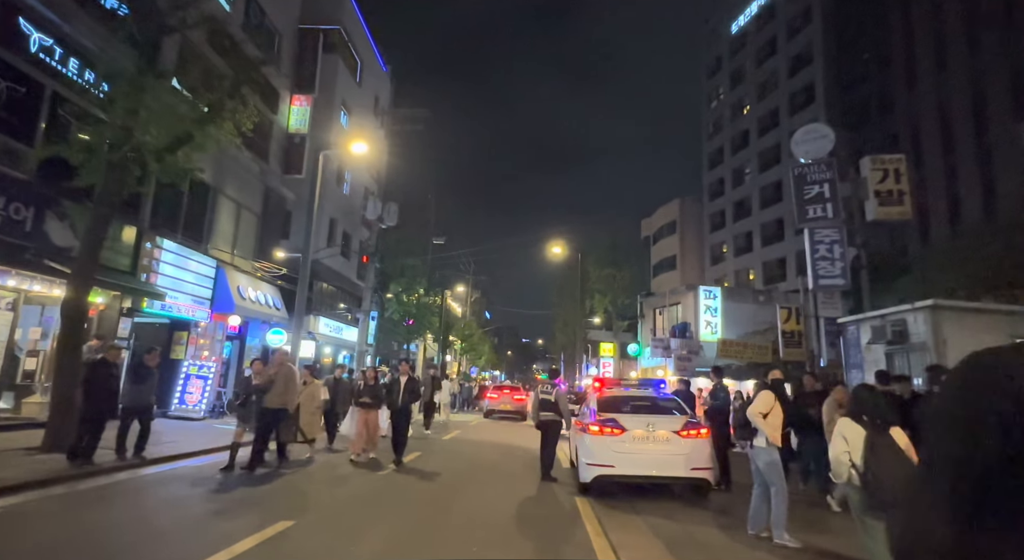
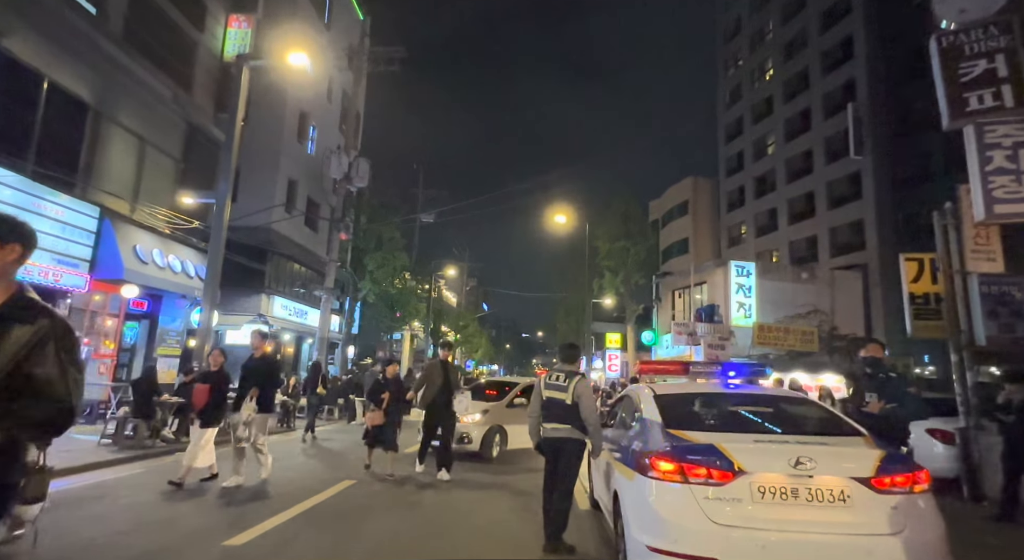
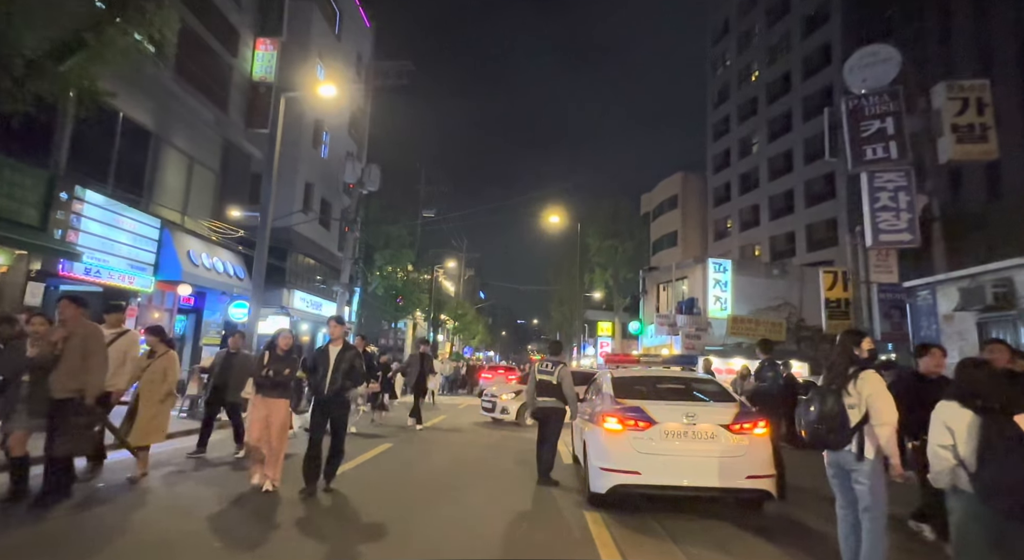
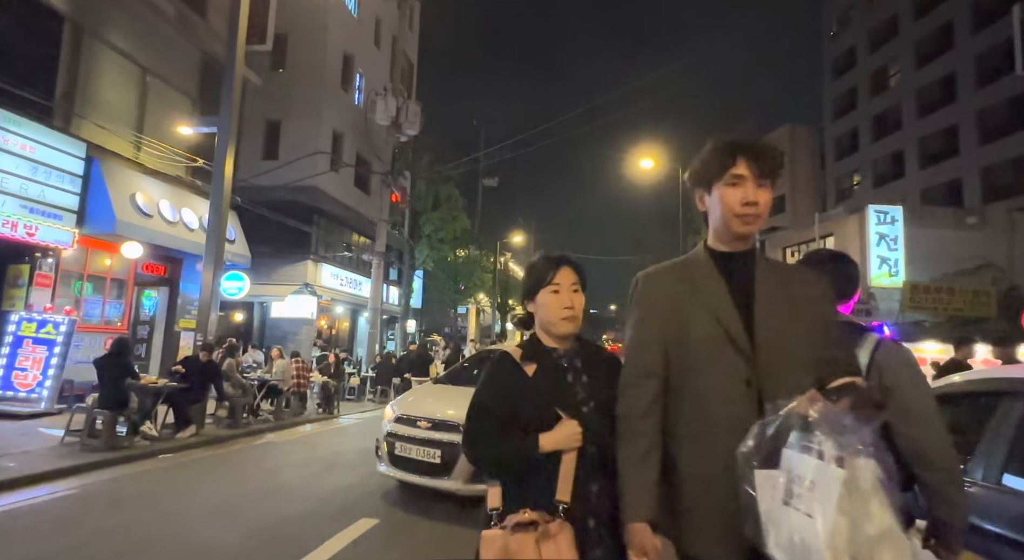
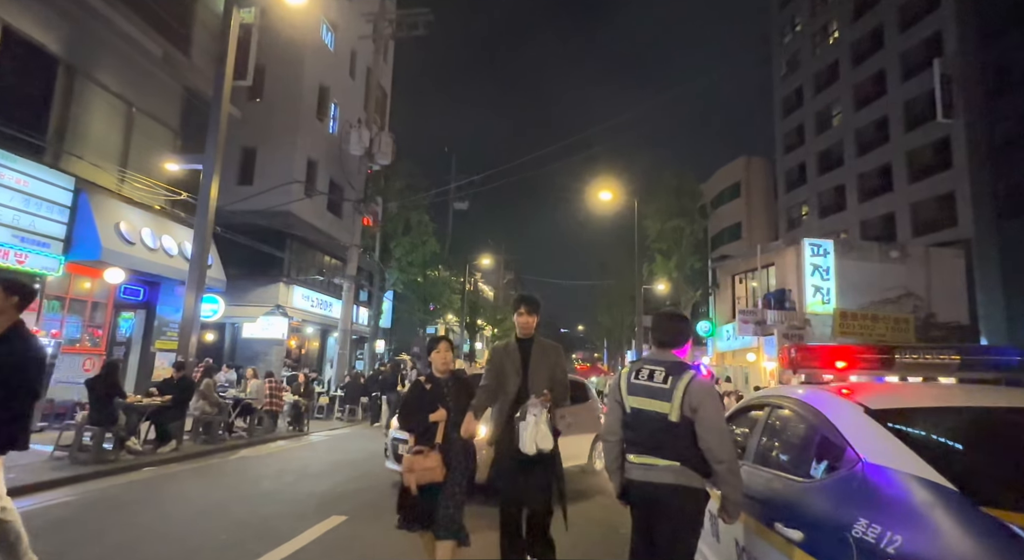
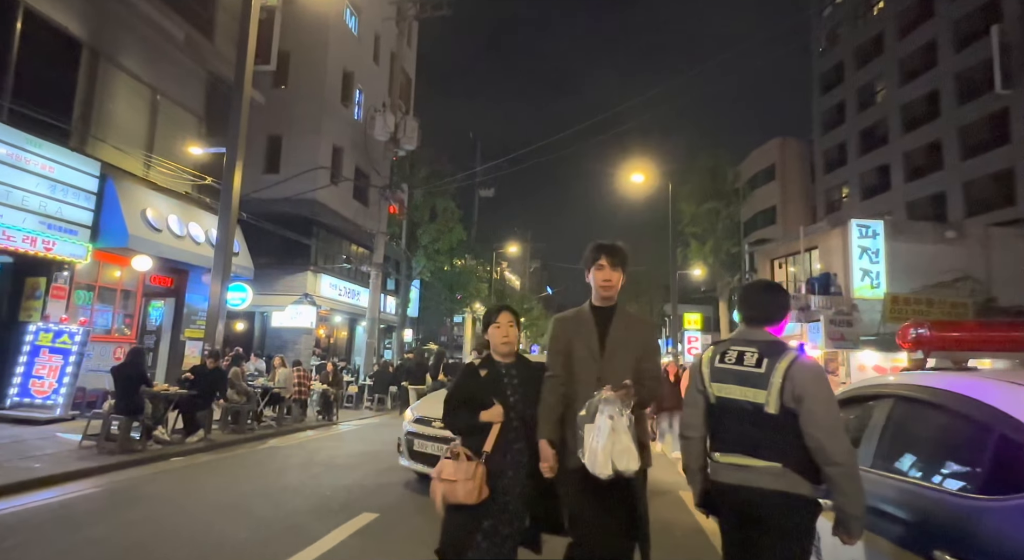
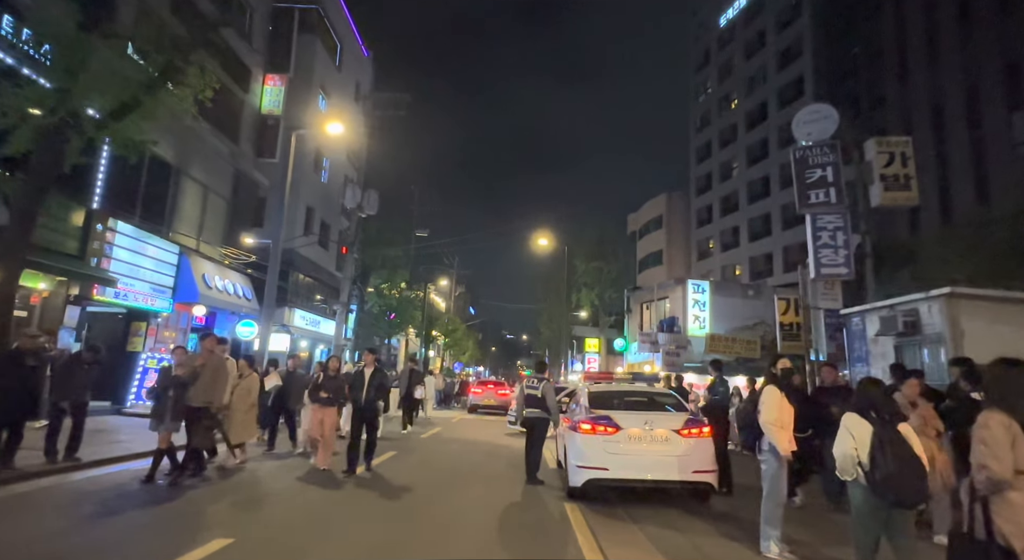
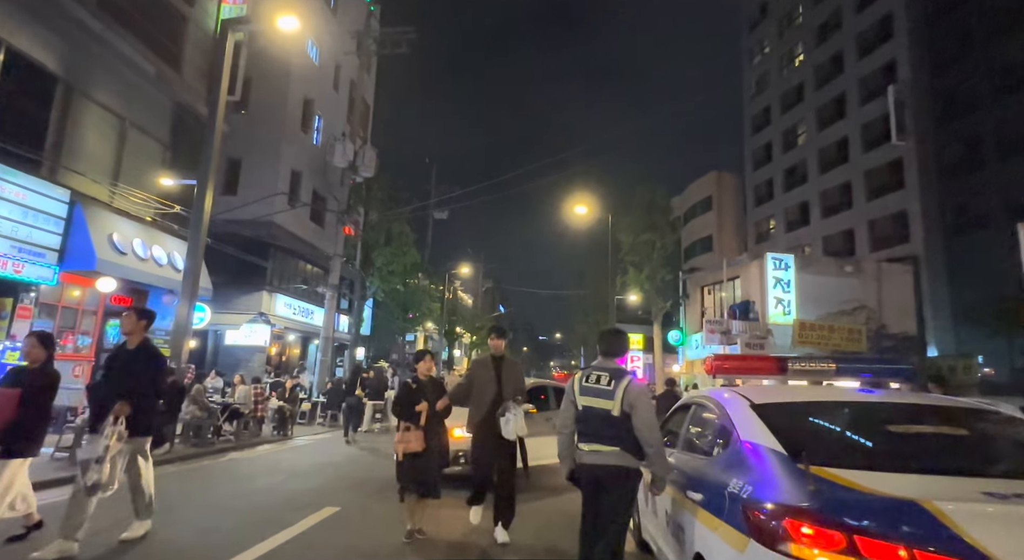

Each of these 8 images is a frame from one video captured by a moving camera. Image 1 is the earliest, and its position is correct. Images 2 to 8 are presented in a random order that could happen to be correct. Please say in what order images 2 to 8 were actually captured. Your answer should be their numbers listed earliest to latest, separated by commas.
7, 3, 2, 8, 5, 6, 4
